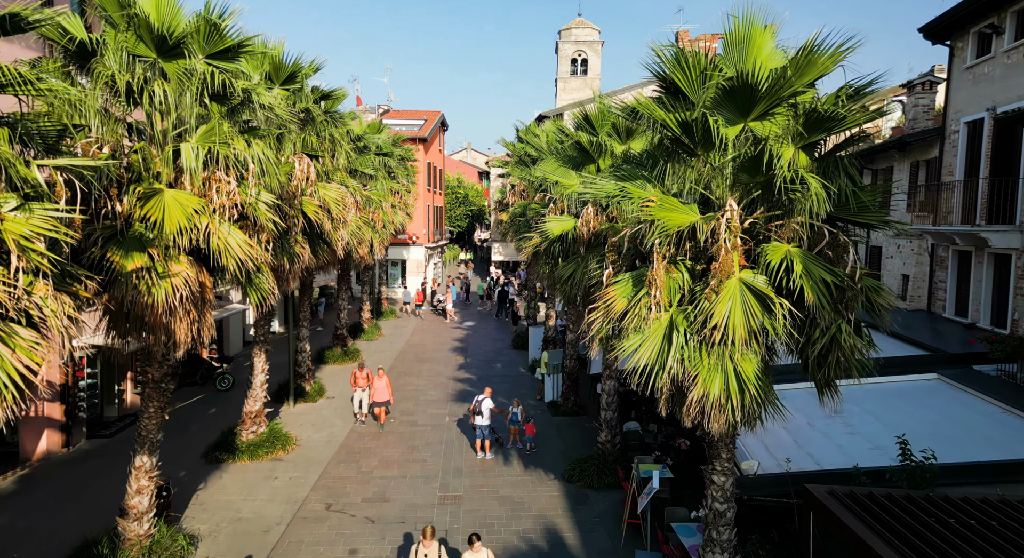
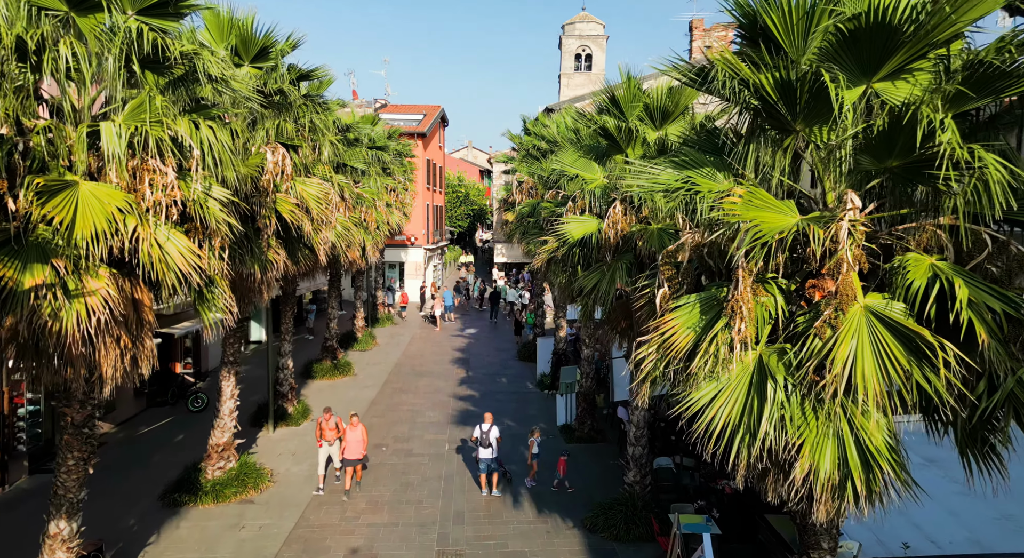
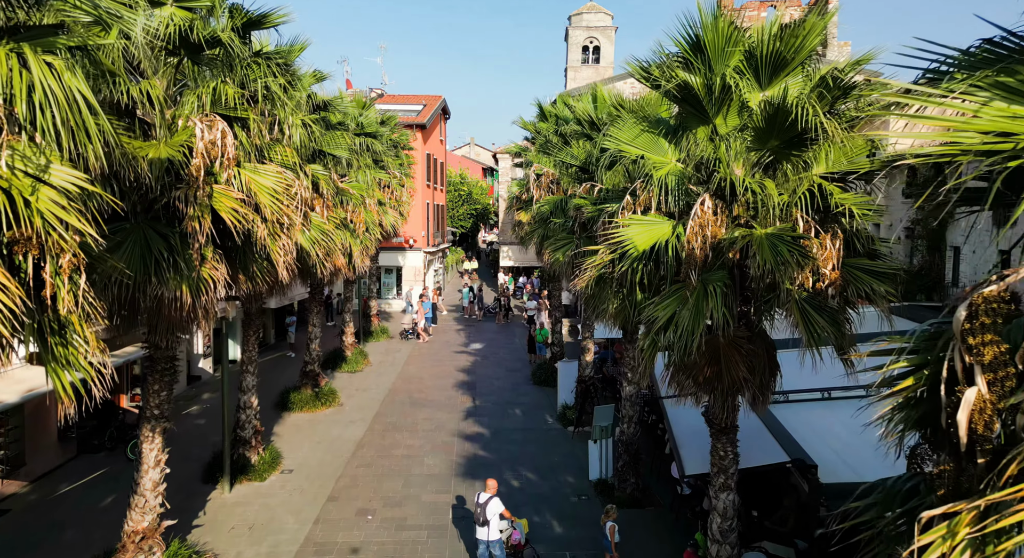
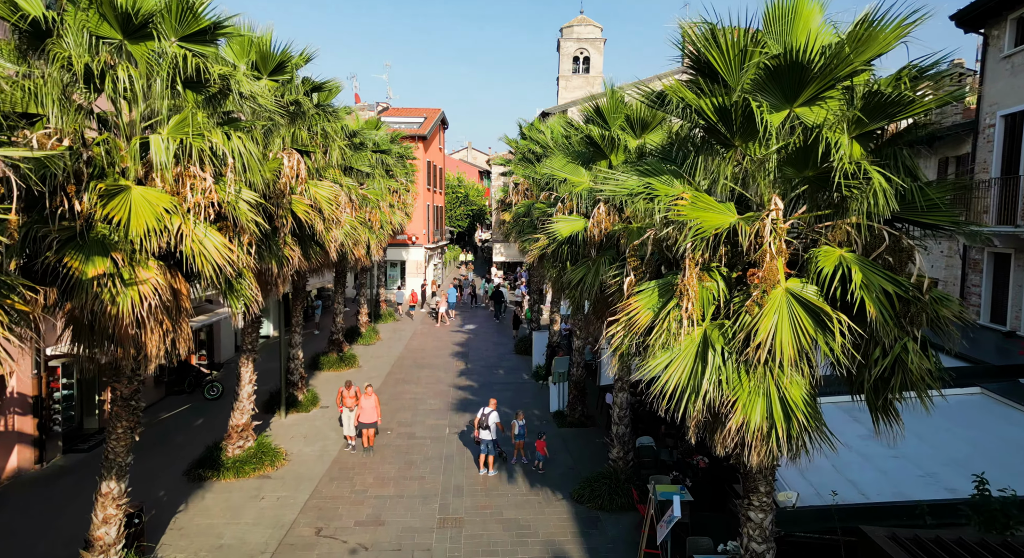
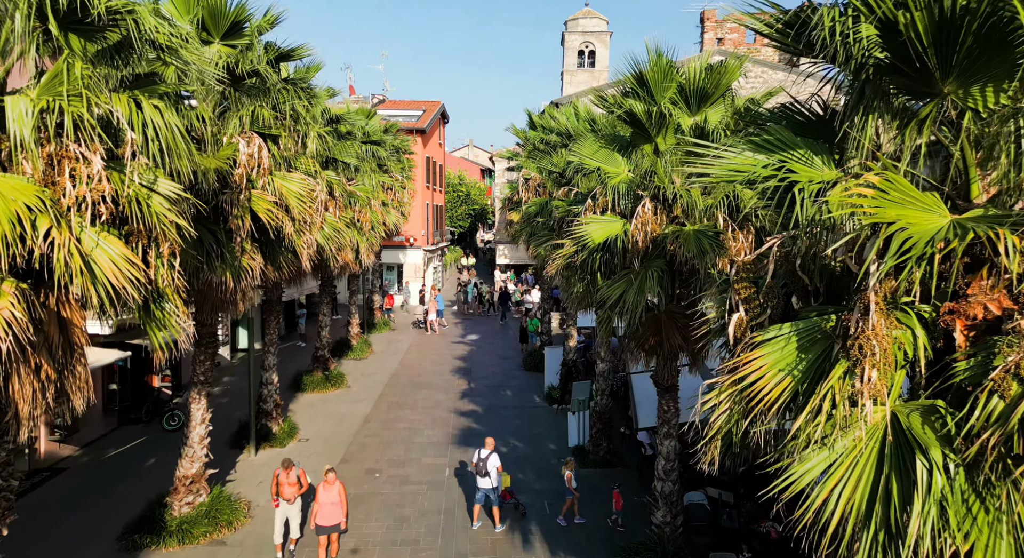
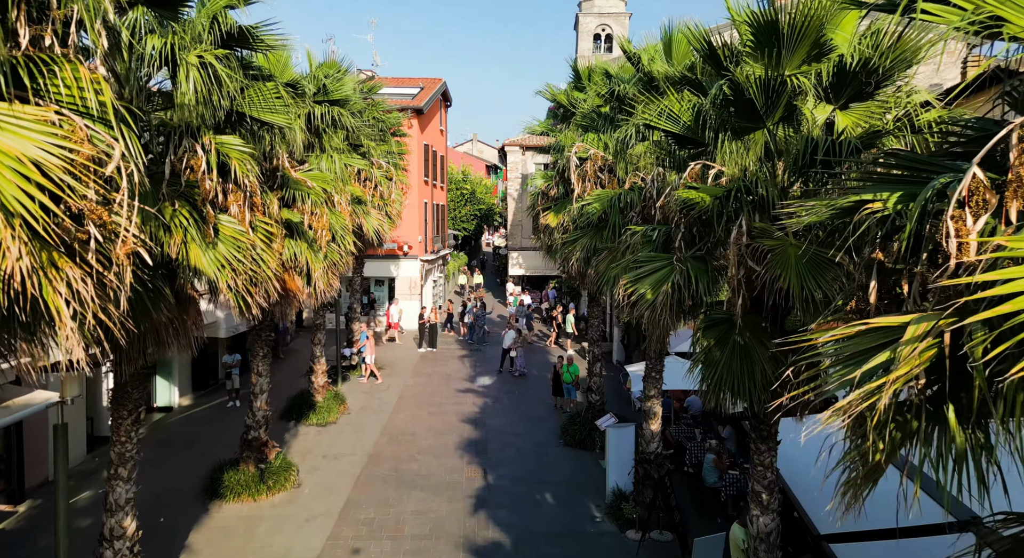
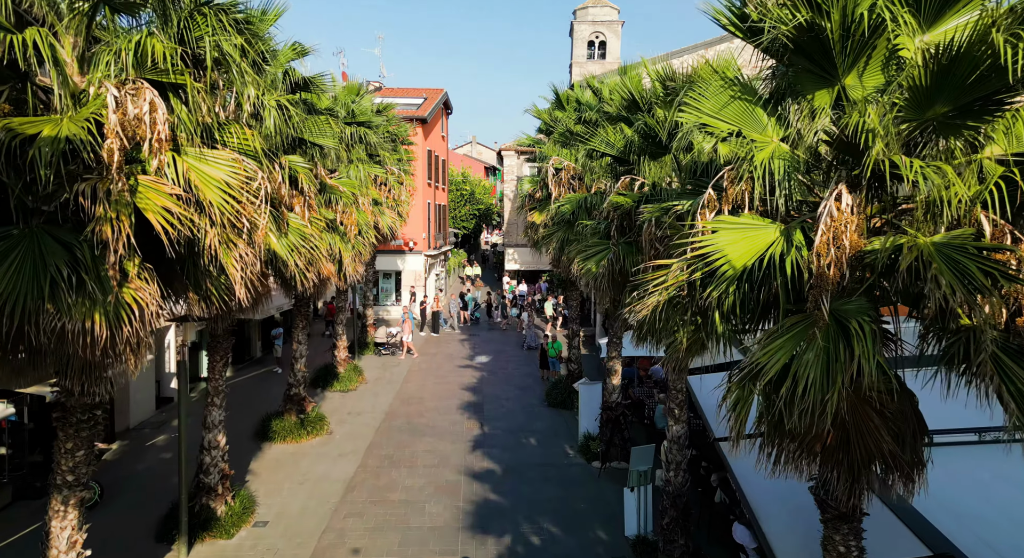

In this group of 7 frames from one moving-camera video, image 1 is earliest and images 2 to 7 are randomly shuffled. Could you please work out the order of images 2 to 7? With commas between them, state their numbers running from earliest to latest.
4, 2, 5, 3, 7, 6
